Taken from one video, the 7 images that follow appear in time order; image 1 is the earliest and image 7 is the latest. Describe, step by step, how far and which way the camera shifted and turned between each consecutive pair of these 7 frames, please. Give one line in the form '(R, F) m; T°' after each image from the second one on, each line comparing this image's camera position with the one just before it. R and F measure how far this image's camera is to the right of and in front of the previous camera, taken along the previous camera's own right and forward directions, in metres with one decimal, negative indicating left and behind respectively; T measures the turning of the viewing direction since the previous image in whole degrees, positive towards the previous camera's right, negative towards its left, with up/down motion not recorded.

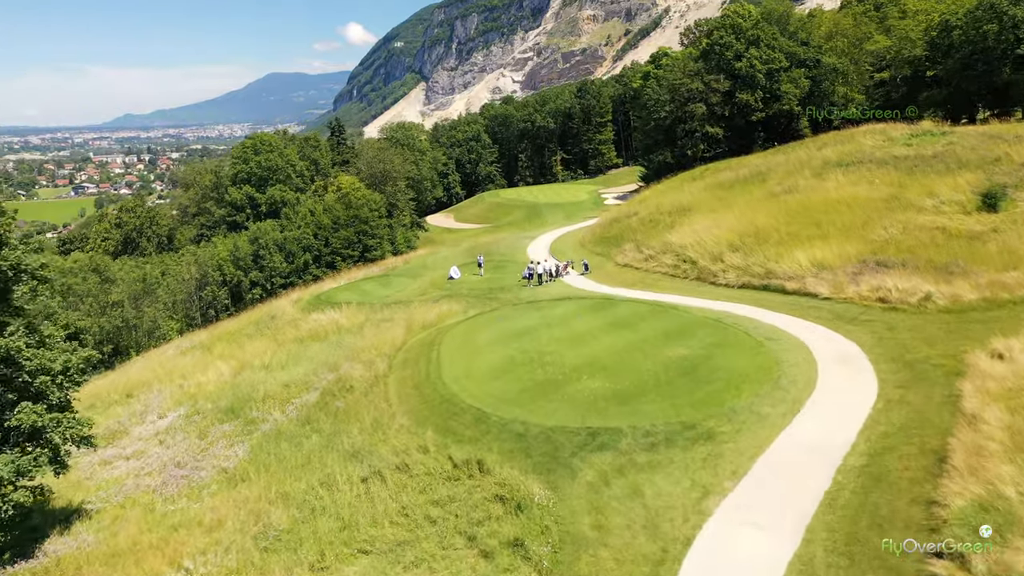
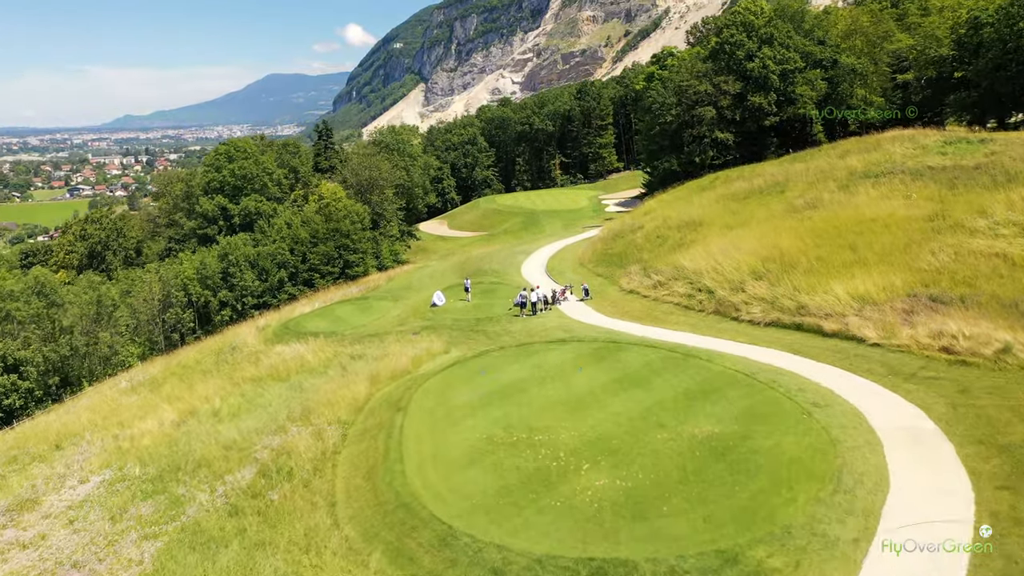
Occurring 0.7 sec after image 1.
(+0.4, +3.8) m; 0°
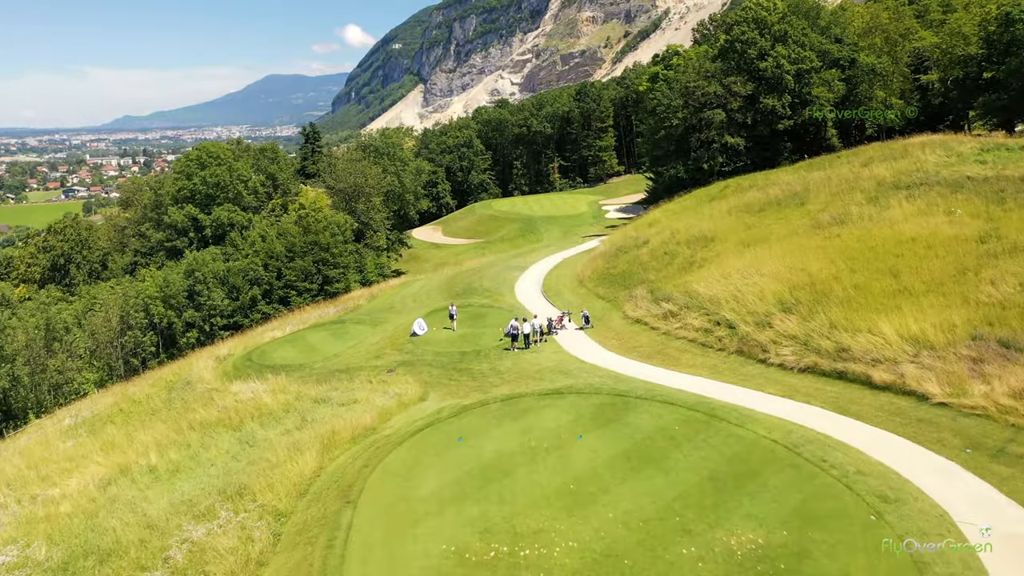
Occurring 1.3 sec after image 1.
(+0.3, +3.5) m; 0°
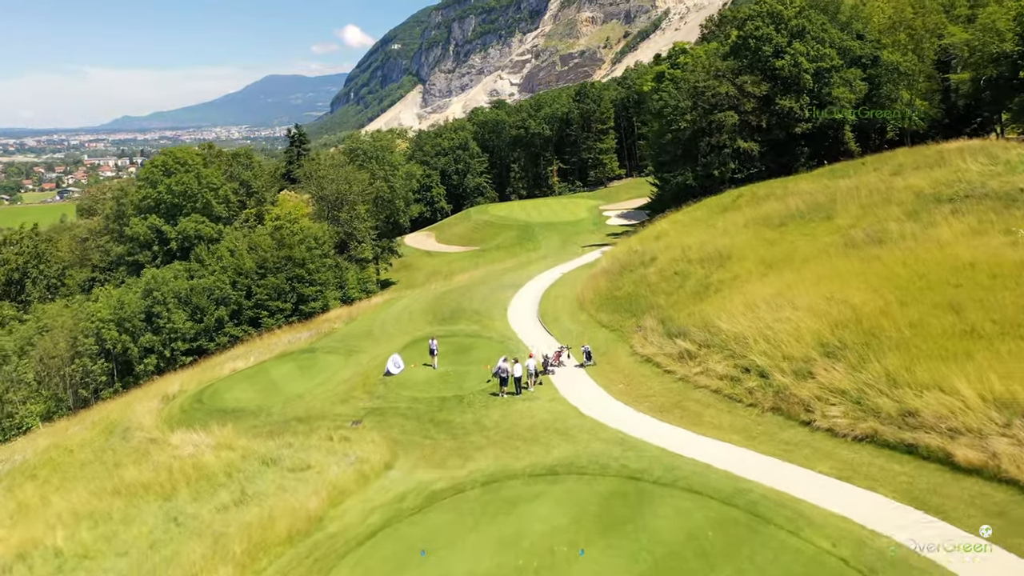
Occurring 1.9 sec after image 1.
(+0.3, +3.6) m; 0°
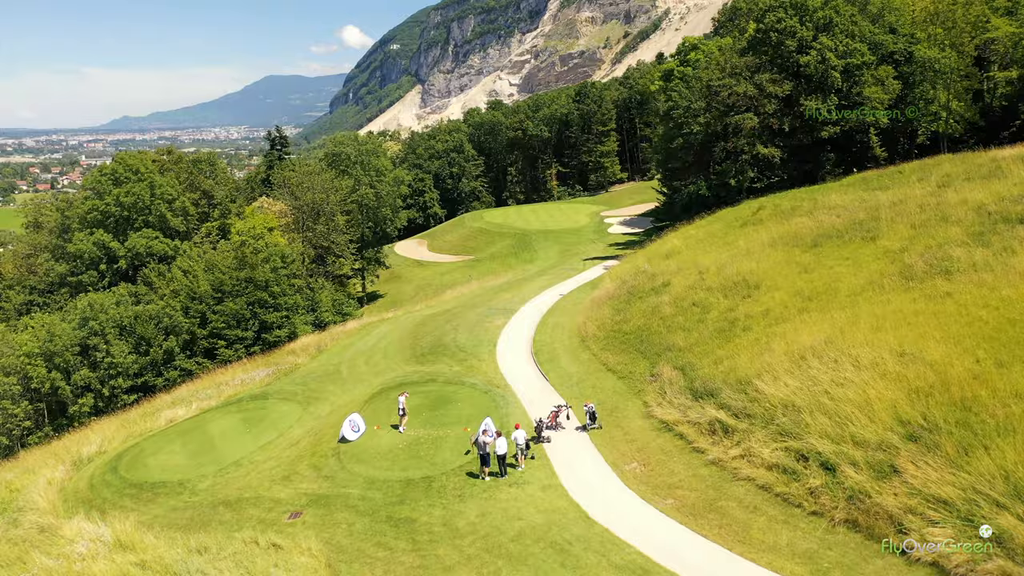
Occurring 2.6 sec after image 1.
(+0.3, +4.4) m; 0°
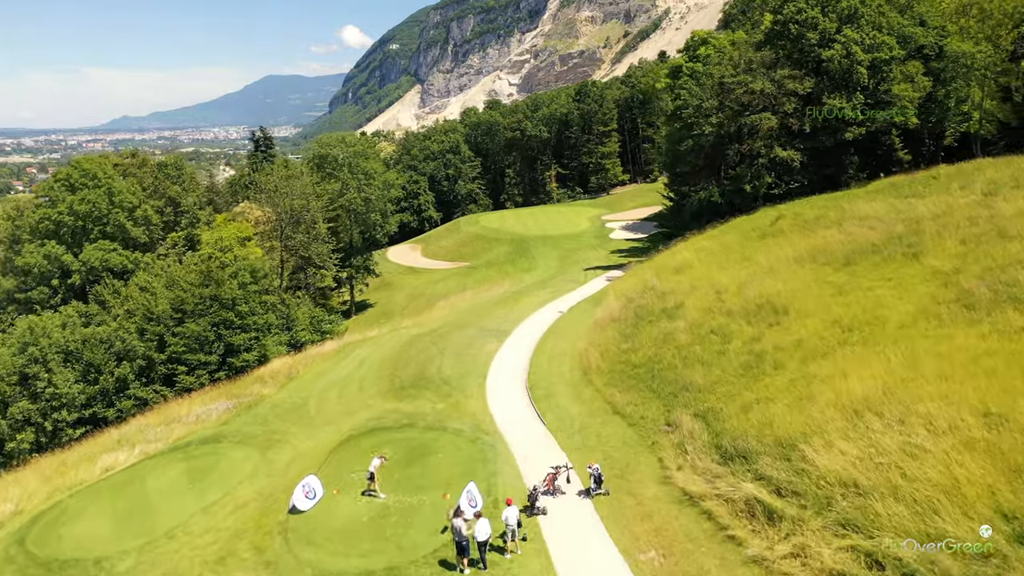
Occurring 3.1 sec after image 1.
(+0.2, +3.3) m; 0°
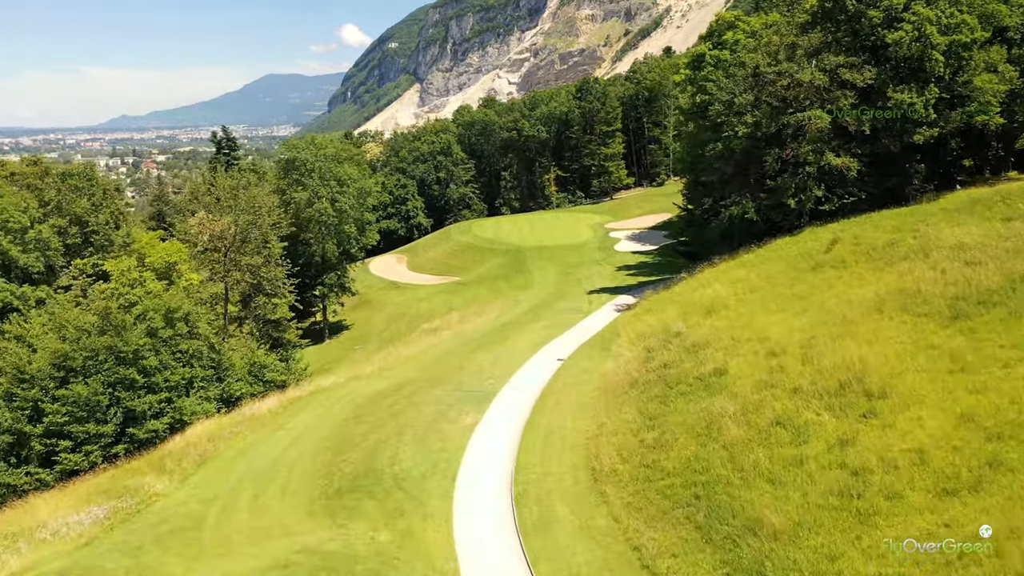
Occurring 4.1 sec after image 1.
(+0.5, +6.7) m; 0°
